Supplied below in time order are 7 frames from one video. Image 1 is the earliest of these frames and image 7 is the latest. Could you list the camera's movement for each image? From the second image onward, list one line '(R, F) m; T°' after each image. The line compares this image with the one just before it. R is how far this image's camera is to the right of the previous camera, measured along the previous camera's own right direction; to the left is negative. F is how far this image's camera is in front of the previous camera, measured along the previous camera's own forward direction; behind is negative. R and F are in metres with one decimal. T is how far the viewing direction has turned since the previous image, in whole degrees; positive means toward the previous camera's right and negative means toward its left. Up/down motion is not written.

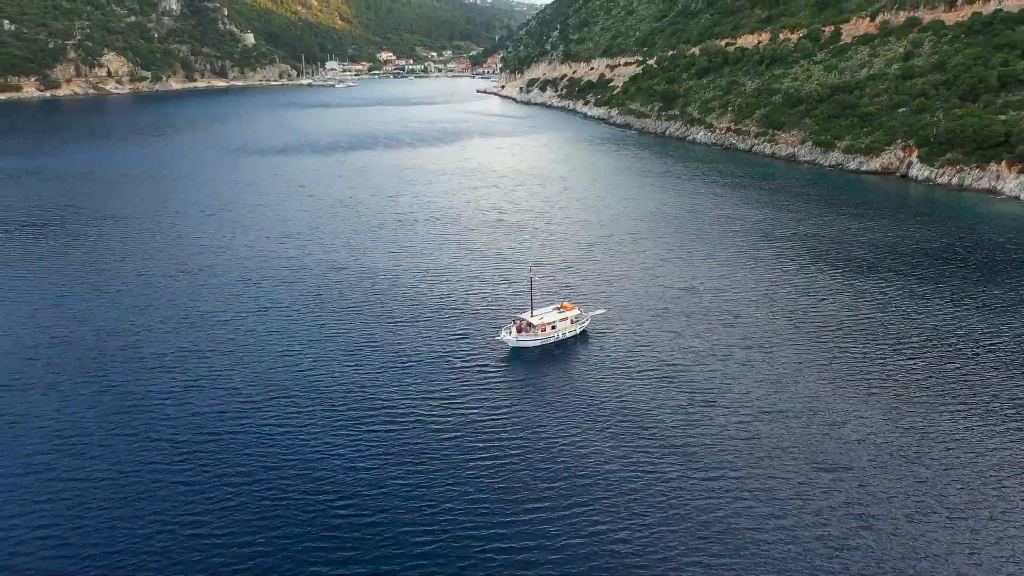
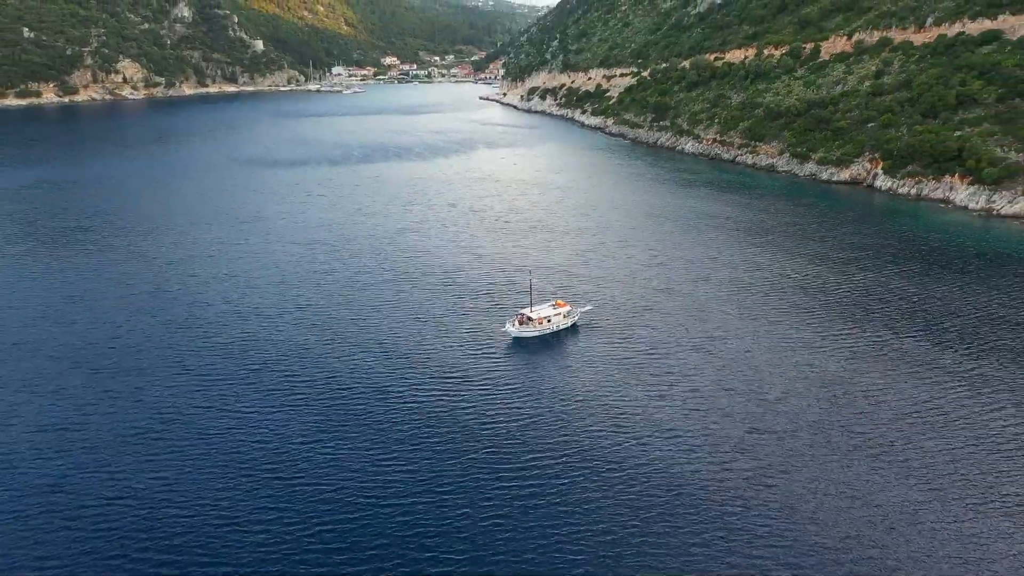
(-0.1, -3.6) m; 0°
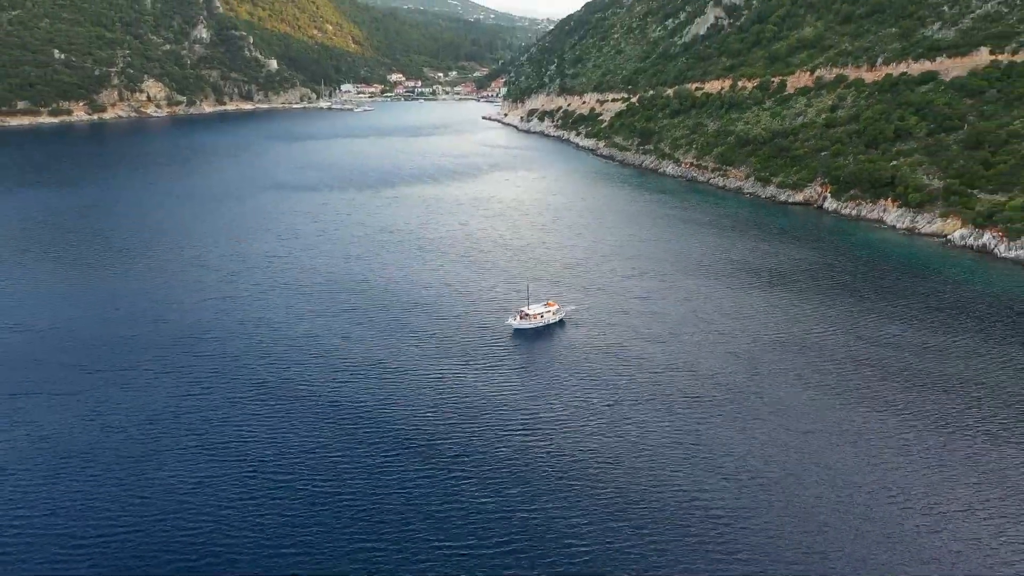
(-0.1, -6.4) m; 0°
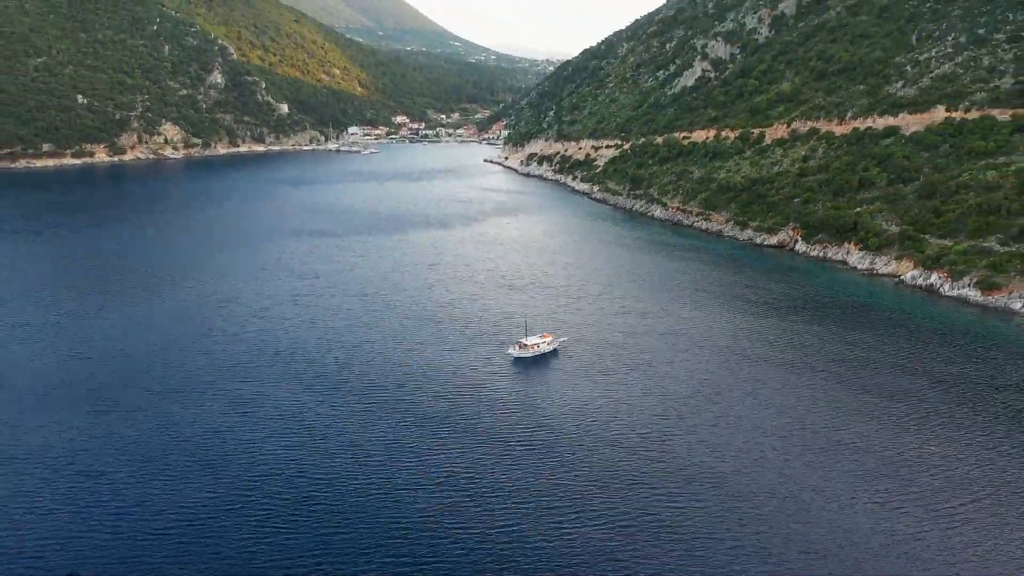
(0.0, -4.5) m; 0°
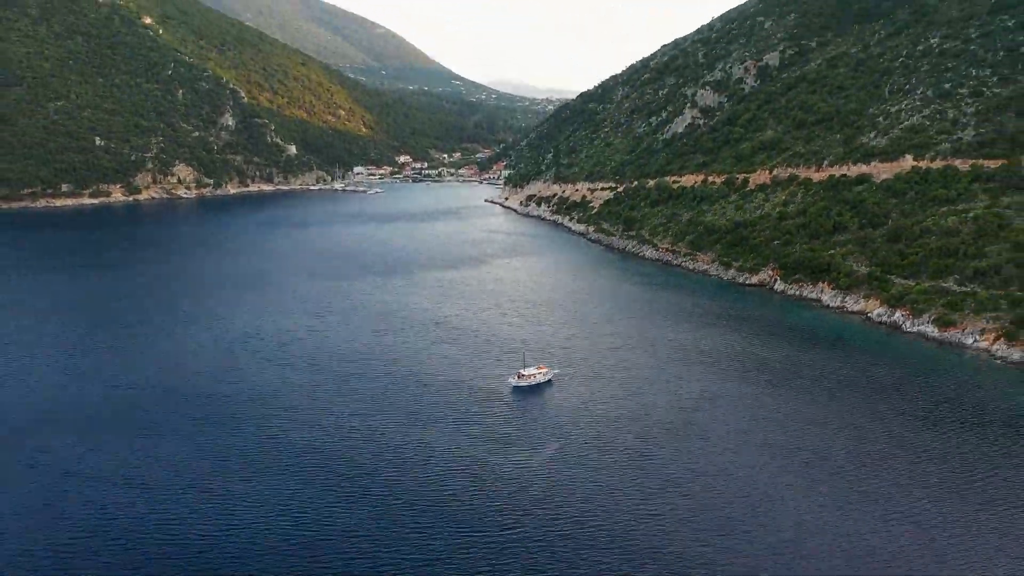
(0.0, -3.8) m; 0°
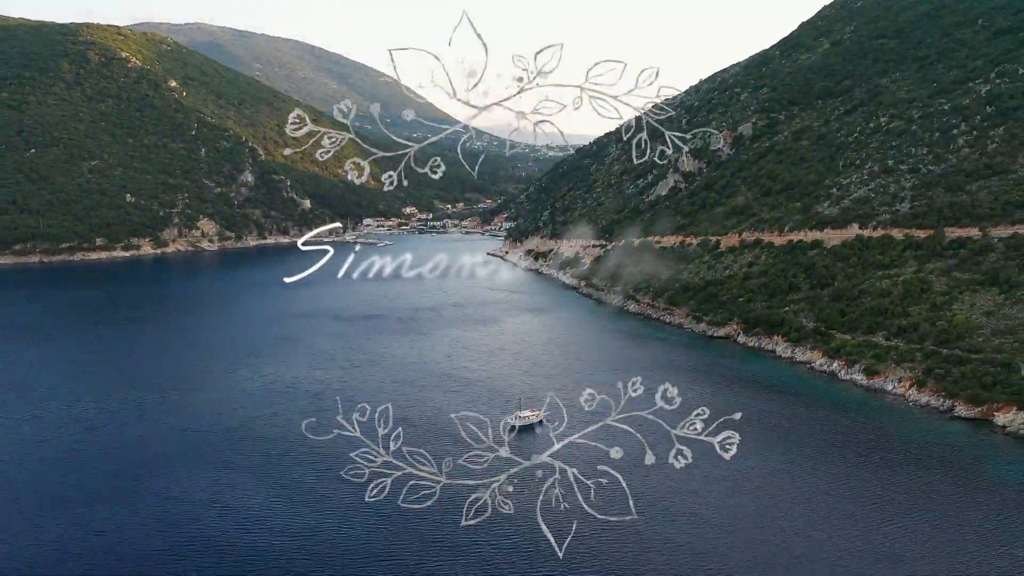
(+0.1, -8.6) m; 0°
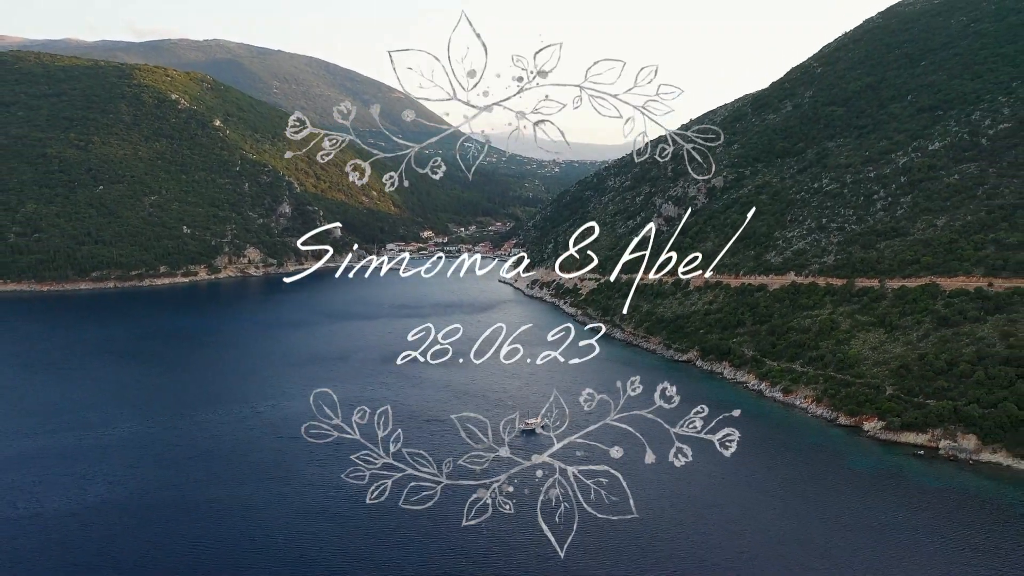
(-1.1, -18.7) m; 0°
